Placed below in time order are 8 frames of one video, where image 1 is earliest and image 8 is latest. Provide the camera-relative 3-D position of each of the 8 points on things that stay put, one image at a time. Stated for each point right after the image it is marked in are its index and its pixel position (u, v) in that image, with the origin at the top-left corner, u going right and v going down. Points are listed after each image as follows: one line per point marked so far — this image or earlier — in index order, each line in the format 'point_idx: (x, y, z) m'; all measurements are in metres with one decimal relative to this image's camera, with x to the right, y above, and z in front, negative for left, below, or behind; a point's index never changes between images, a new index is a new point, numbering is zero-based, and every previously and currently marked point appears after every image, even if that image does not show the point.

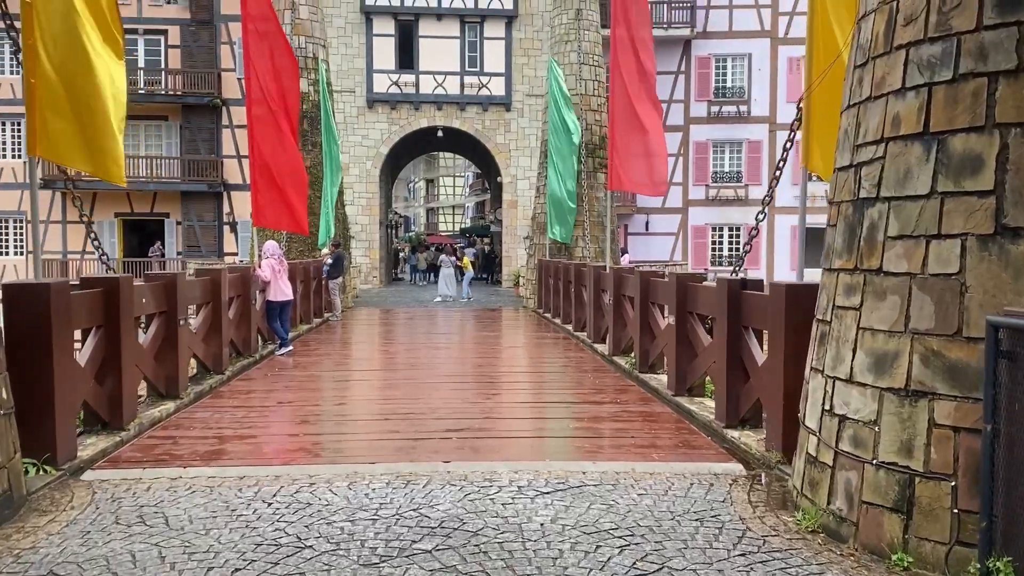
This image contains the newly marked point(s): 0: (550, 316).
0: (+0.6, -0.5, +14.0) m
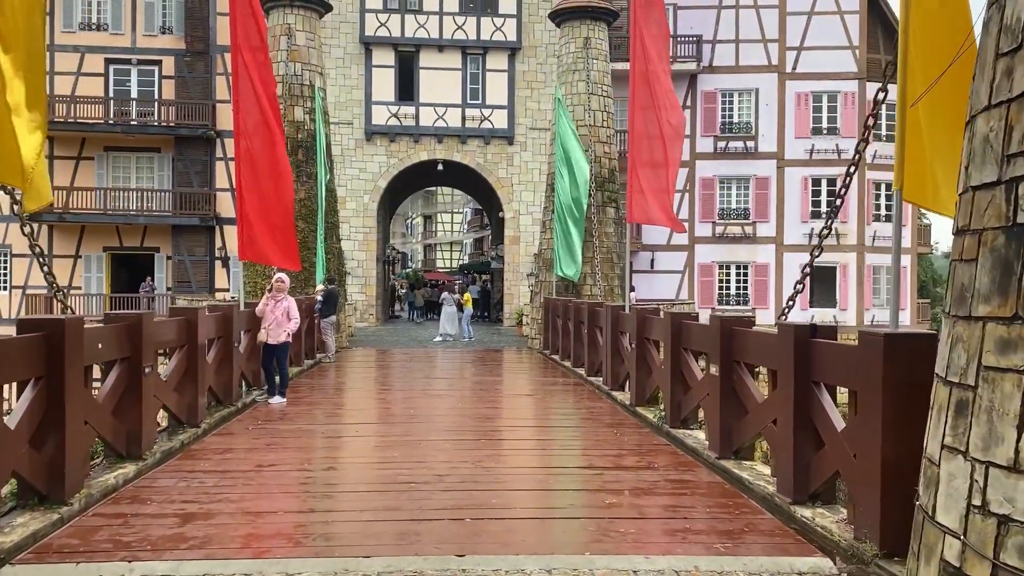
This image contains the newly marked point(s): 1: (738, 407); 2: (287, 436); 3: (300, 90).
0: (+0.7, -1.1, +13.1) m
1: (+1.4, -0.8, +5.5) m
2: (-1.6, -1.1, +6.4) m
3: (-3.7, +3.5, +15.3) m
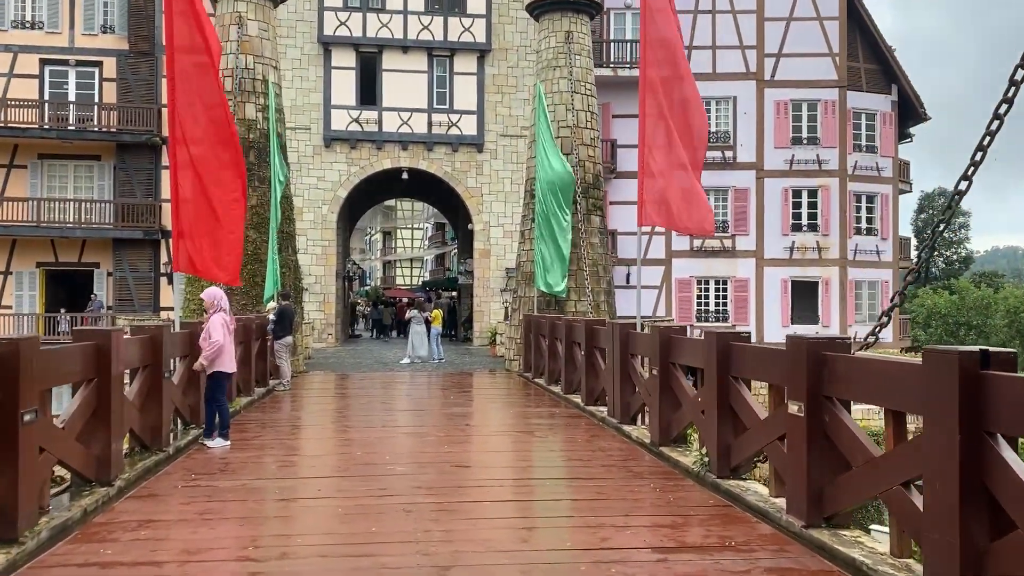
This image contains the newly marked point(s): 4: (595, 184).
0: (+0.4, -1.3, +11.7) m
1: (+1.5, -0.8, +4.2) m
2: (-1.6, -1.2, +4.9) m
3: (-4.1, +3.2, +13.7) m
4: (+1.4, +1.7, +14.4) m
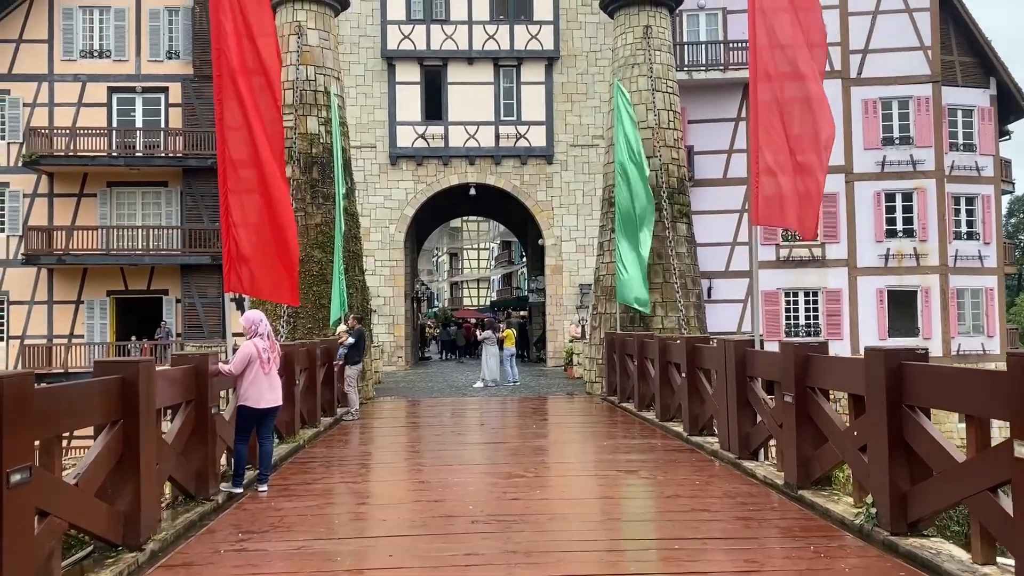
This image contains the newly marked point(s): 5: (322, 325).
0: (+1.5, -1.5, +10.6) m
1: (+2.0, -0.8, +3.0) m
2: (-1.1, -1.3, +4.0) m
3: (-2.9, +2.8, +13.1) m
4: (+2.6, +1.5, +13.3) m
5: (-2.7, -0.5, +12.7) m
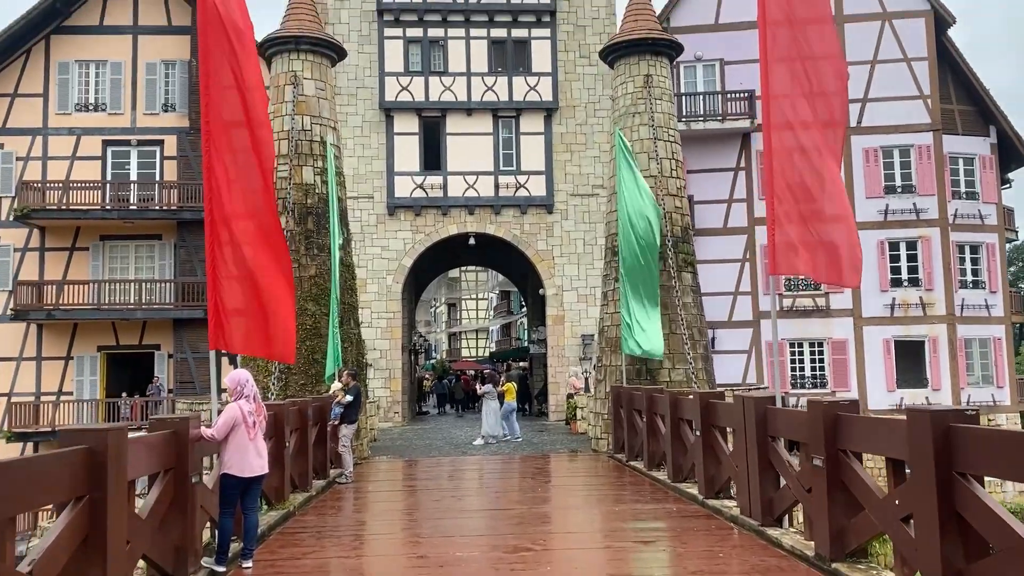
0: (+1.5, -2.1, +10.1) m
1: (+2.0, -1.0, +2.5) m
2: (-1.0, -1.5, +3.5) m
3: (-2.9, +2.1, +12.8) m
4: (+2.6, +0.7, +13.0) m
5: (-2.7, -1.3, +12.2) m
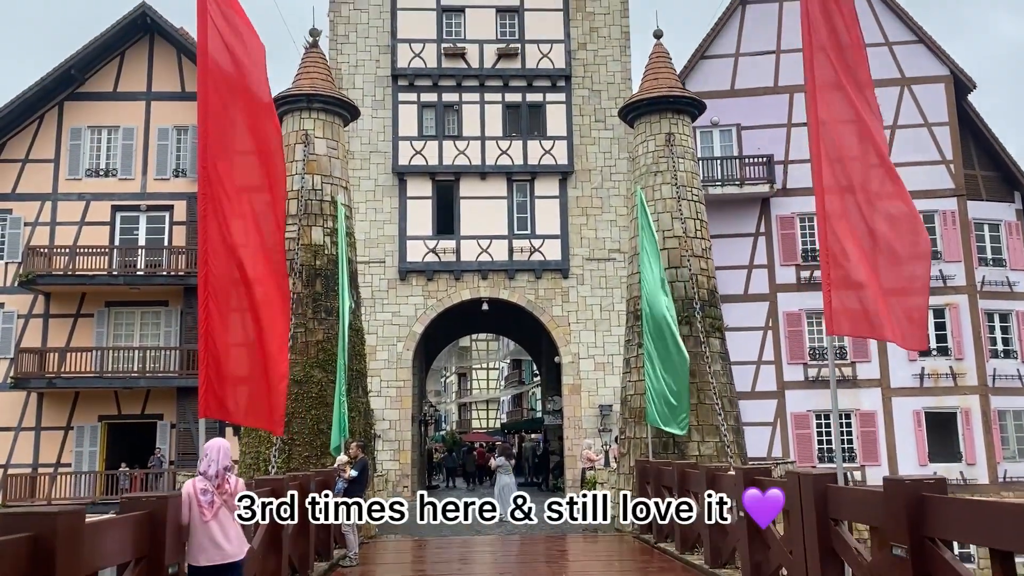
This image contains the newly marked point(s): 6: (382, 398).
0: (+1.7, -2.8, +9.3) m
1: (+2.1, -1.1, +1.8) m
2: (-0.9, -1.7, +2.7) m
3: (-2.7, +1.1, +12.3) m
4: (+2.8, -0.2, +12.4) m
5: (-2.5, -2.1, +11.5) m
6: (-2.8, -2.4, +19.0) m
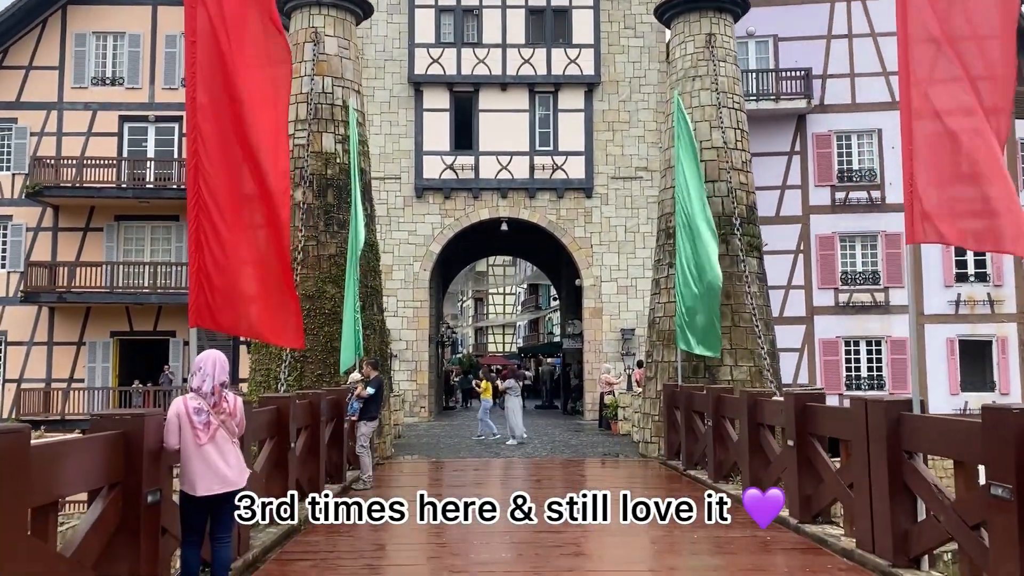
0: (+1.9, -1.9, +8.7) m
1: (+2.2, -0.8, +1.2) m
2: (-0.8, -1.3, +2.2) m
3: (-2.4, +2.3, +11.5) m
4: (+3.1, +0.9, +11.6) m
5: (-2.2, -1.0, +10.9) m
6: (-2.4, -0.7, +18.5) m
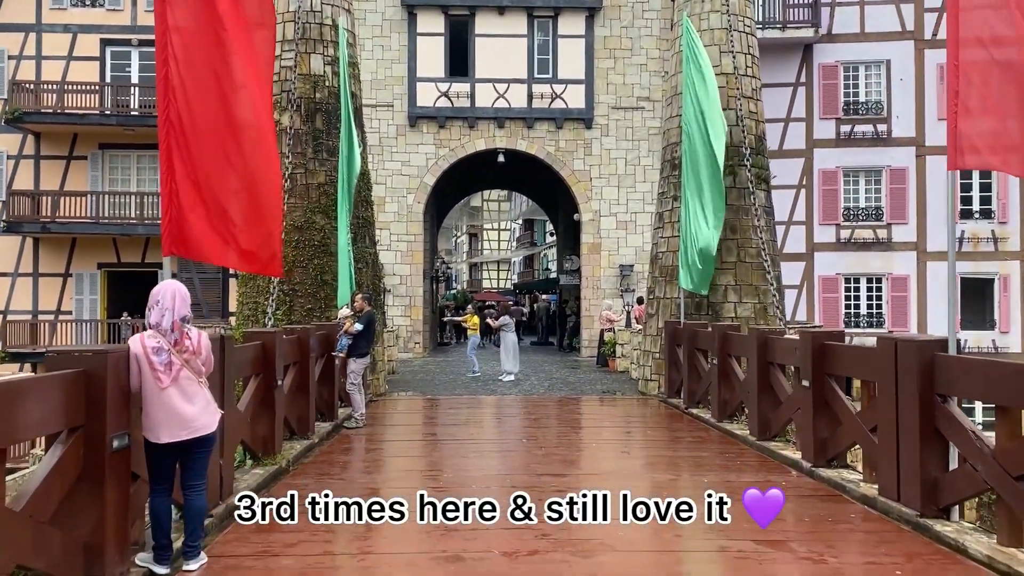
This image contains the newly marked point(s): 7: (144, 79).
0: (+1.9, -1.3, +8.5) m
1: (+2.3, -0.7, +0.8) m
2: (-0.8, -1.1, +1.9) m
3: (-2.4, +3.2, +10.9) m
4: (+3.1, +1.7, +11.1) m
5: (-2.2, -0.2, +10.6) m
6: (-2.5, +0.7, +18.1) m
7: (-8.4, +4.7, +19.9) m
